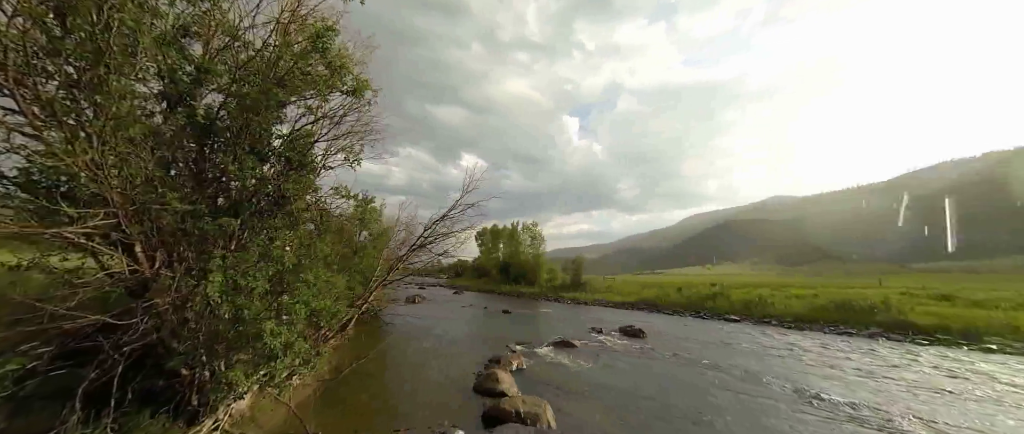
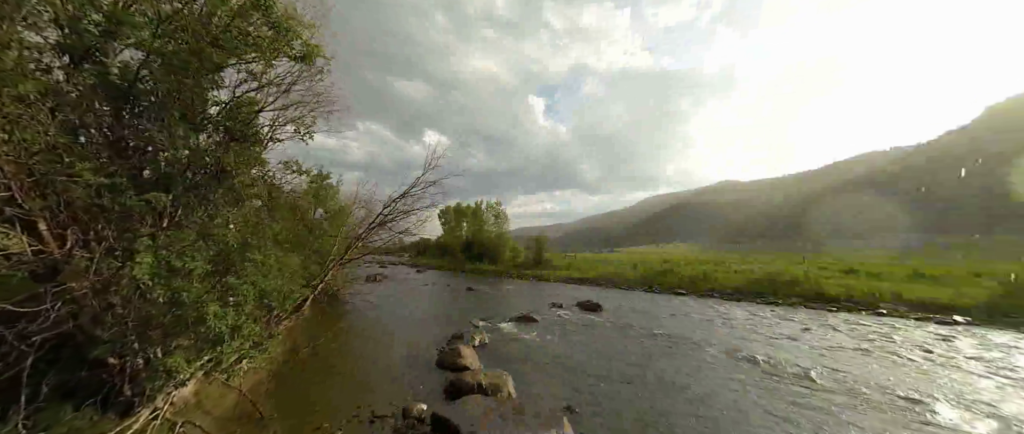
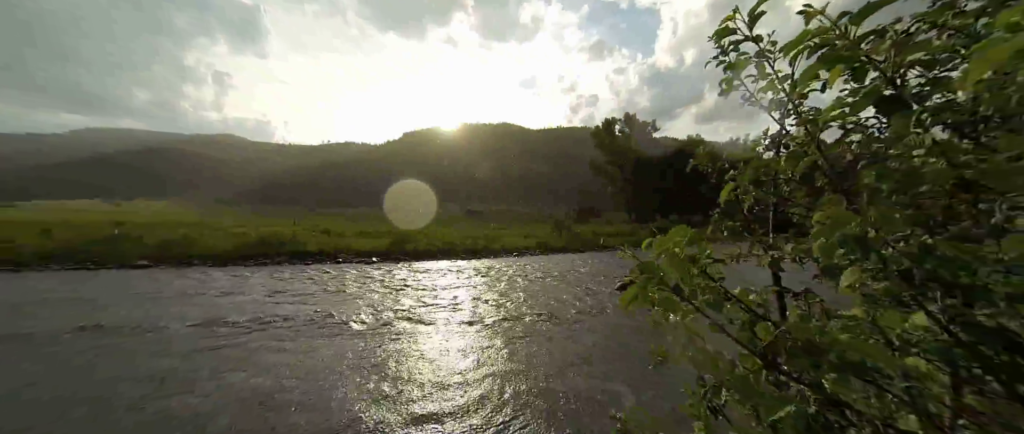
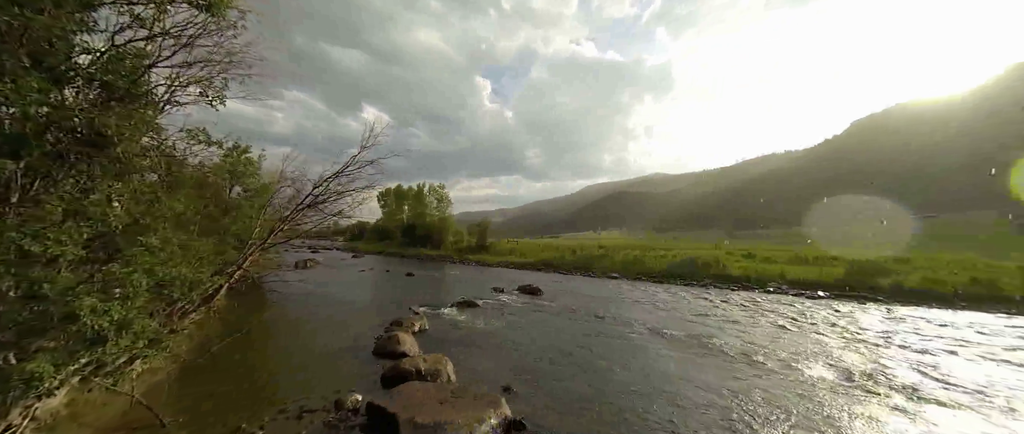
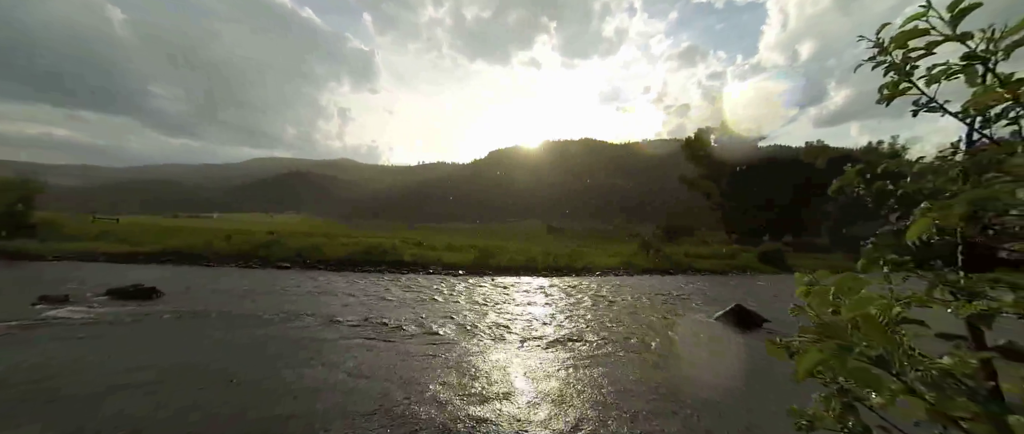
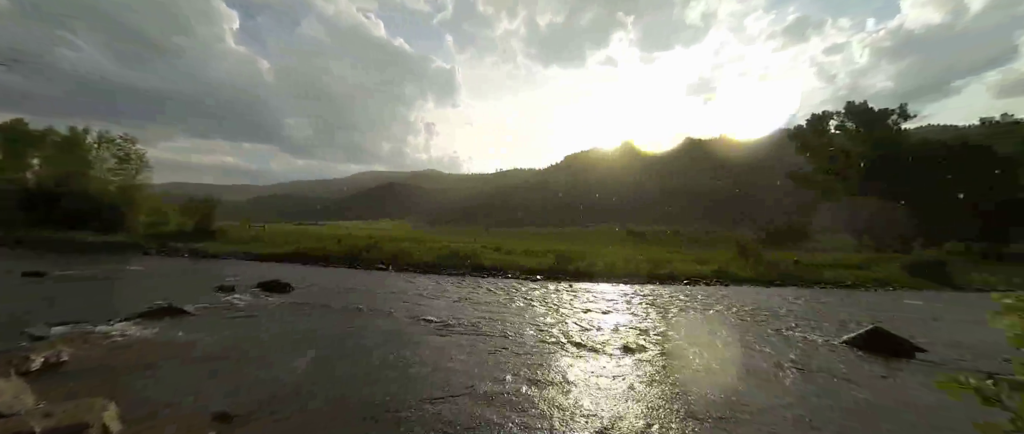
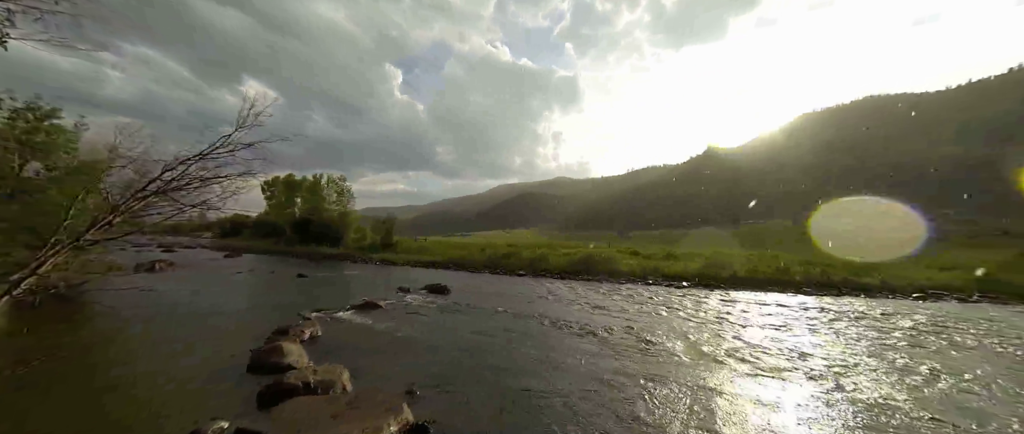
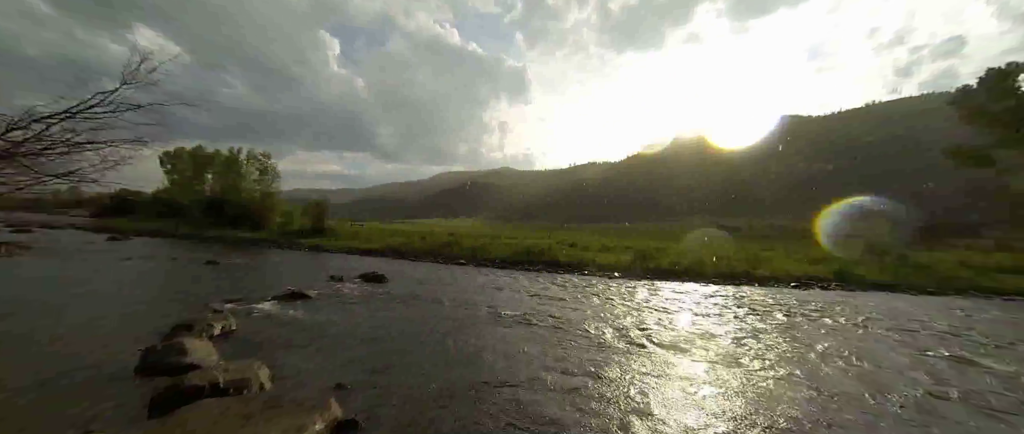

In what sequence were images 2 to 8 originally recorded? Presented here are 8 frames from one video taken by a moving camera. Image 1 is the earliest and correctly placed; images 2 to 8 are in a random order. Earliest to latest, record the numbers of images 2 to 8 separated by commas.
2, 4, 7, 8, 6, 5, 3
